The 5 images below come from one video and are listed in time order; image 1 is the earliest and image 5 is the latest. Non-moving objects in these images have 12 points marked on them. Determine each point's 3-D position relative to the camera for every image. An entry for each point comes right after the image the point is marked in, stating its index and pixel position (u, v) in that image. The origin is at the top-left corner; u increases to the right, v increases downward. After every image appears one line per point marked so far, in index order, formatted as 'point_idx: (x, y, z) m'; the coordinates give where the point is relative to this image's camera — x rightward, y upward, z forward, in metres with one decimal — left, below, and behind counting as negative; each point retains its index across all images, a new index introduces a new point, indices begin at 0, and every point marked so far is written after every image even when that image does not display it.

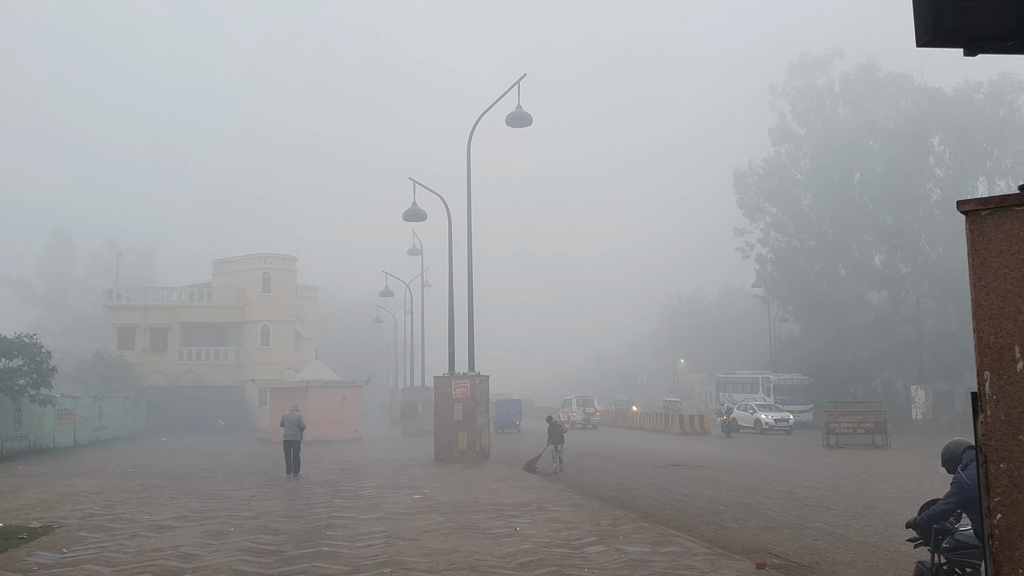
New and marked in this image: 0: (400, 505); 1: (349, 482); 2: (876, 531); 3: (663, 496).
0: (-1.5, -2.8, +12.1) m
1: (-2.7, -3.3, +15.9) m
2: (+4.1, -2.7, +10.6) m
3: (+2.3, -3.2, +14.3) m
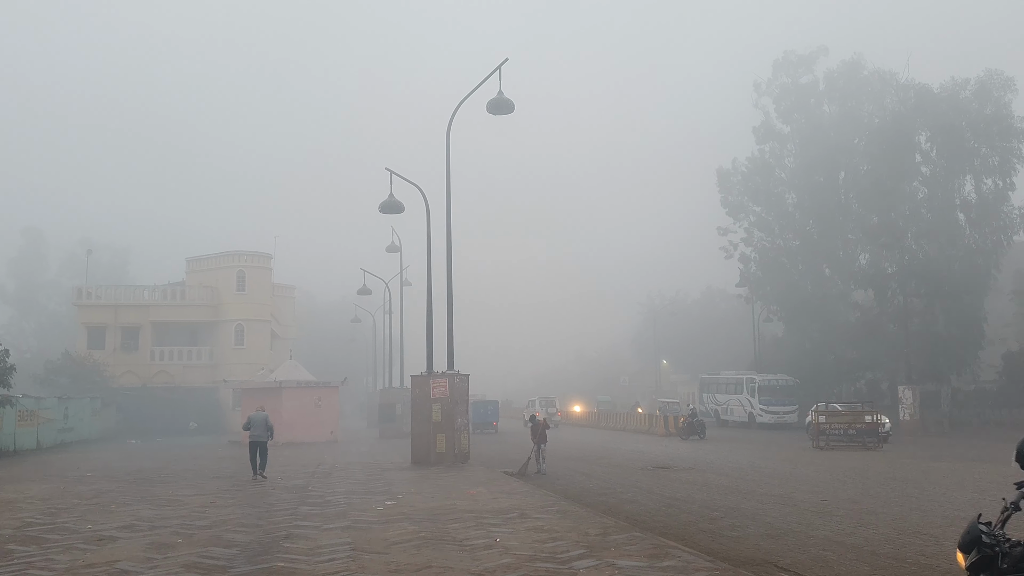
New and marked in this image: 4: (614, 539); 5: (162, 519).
0: (-1.7, -2.7, +11.2) m
1: (-3.1, -3.1, +14.9) m
2: (+3.9, -2.6, +9.7) m
3: (+2.0, -3.1, +13.5) m
4: (+1.0, -2.3, +8.7) m
5: (-4.0, -2.7, +10.9) m
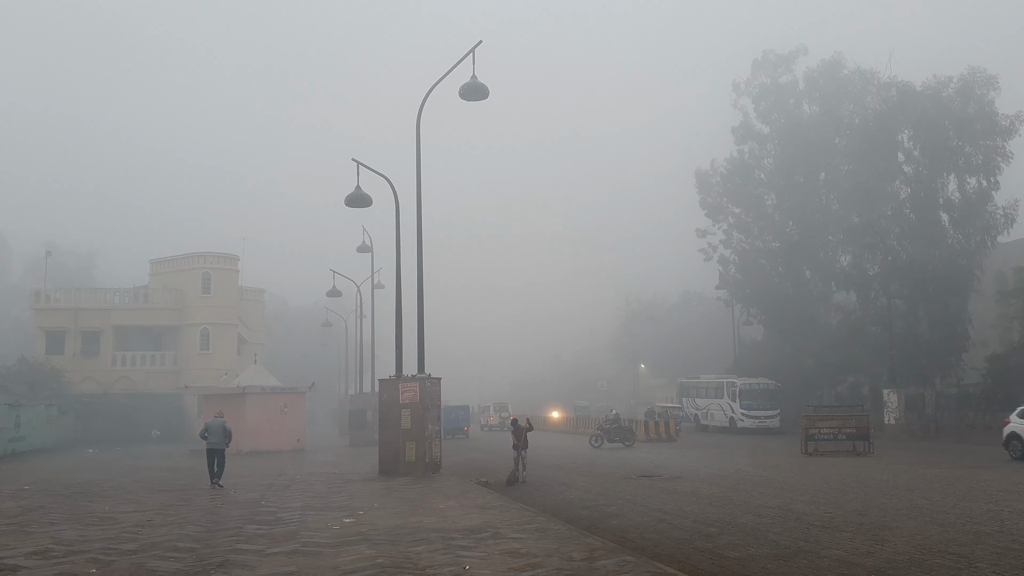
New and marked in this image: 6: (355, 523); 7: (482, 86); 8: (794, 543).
0: (-2.0, -2.6, +9.9) m
1: (-3.4, -3.1, +13.6) m
2: (+3.6, -2.5, +8.6) m
3: (+1.7, -3.0, +12.3) m
4: (+0.7, -2.2, +7.5) m
5: (-4.3, -2.6, +9.5) m
6: (-1.7, -2.6, +10.5) m
7: (-0.6, +3.9, +18.3) m
8: (+2.9, -2.6, +9.6) m
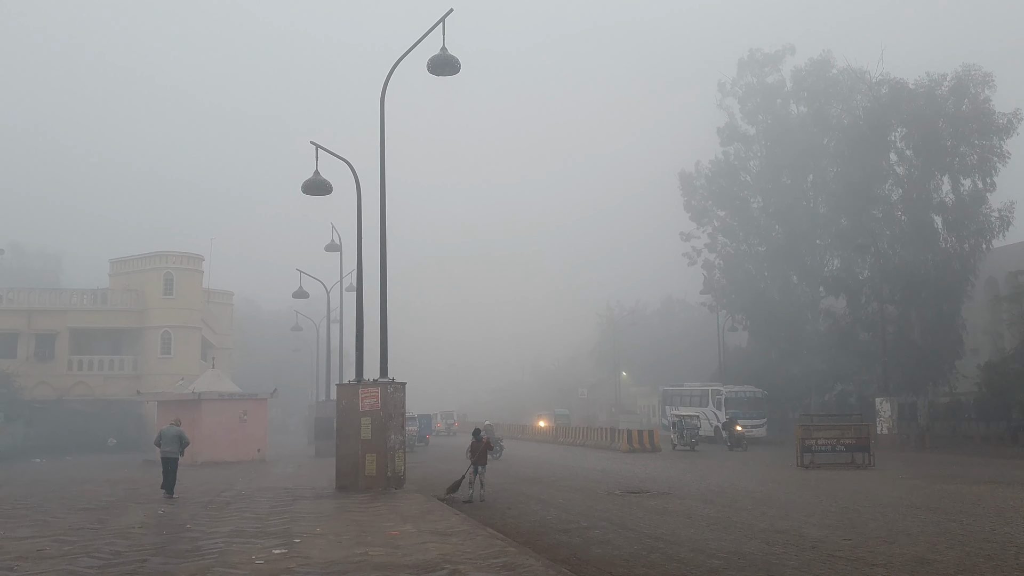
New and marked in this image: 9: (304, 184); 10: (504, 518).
0: (-2.3, -2.4, +8.1) m
1: (-3.8, -2.9, +11.7) m
2: (+3.3, -2.3, +6.9) m
3: (+1.3, -2.8, +10.5) m
4: (+0.5, -2.0, +5.7) m
5: (-4.6, -2.4, +7.6) m
6: (-2.1, -2.5, +8.7) m
7: (-1.1, +4.0, +16.6) m
8: (+2.6, -2.5, +7.9) m
9: (-4.1, +2.0, +18.7) m
10: (-0.1, -3.1, +12.7) m
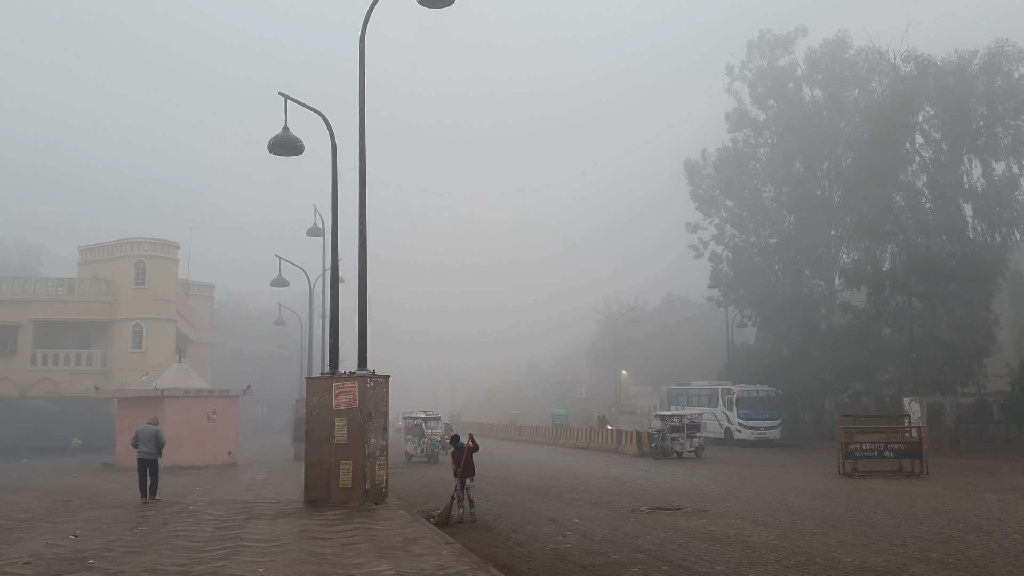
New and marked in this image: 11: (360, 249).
0: (-2.2, -2.0, +5.2) m
1: (-3.7, -2.5, +8.9) m
2: (+3.5, -2.0, +4.1) m
3: (+1.4, -2.5, +7.7) m
4: (+0.6, -1.7, +2.9) m
5: (-4.5, -2.0, +4.8) m
6: (-2.0, -2.1, +5.9) m
7: (-1.0, +4.4, +13.8) m
8: (+2.7, -2.1, +5.1) m
9: (-4.1, +2.4, +15.8) m
10: (0.0, -2.7, +9.9) m
11: (-2.6, +0.7, +15.9) m
